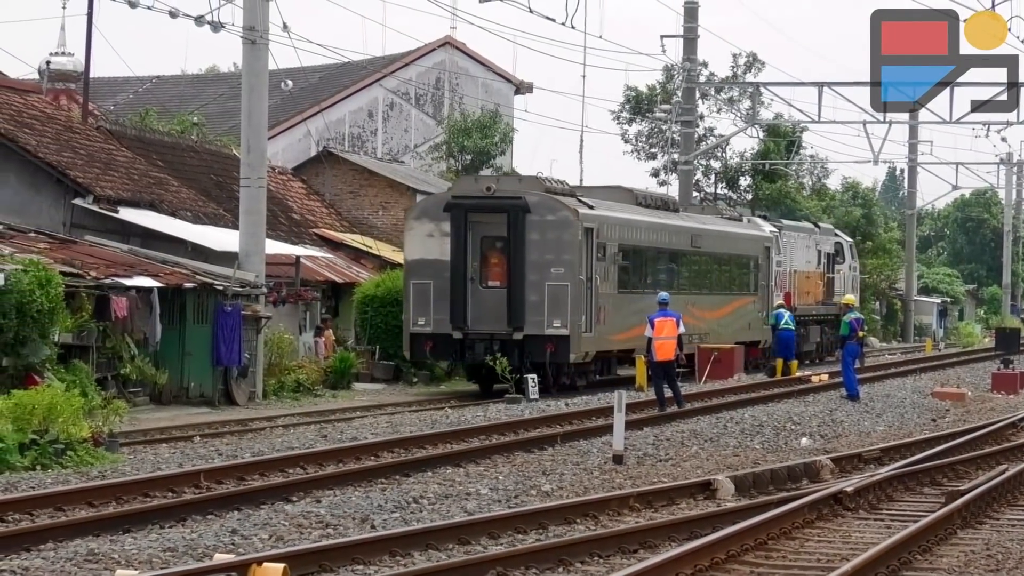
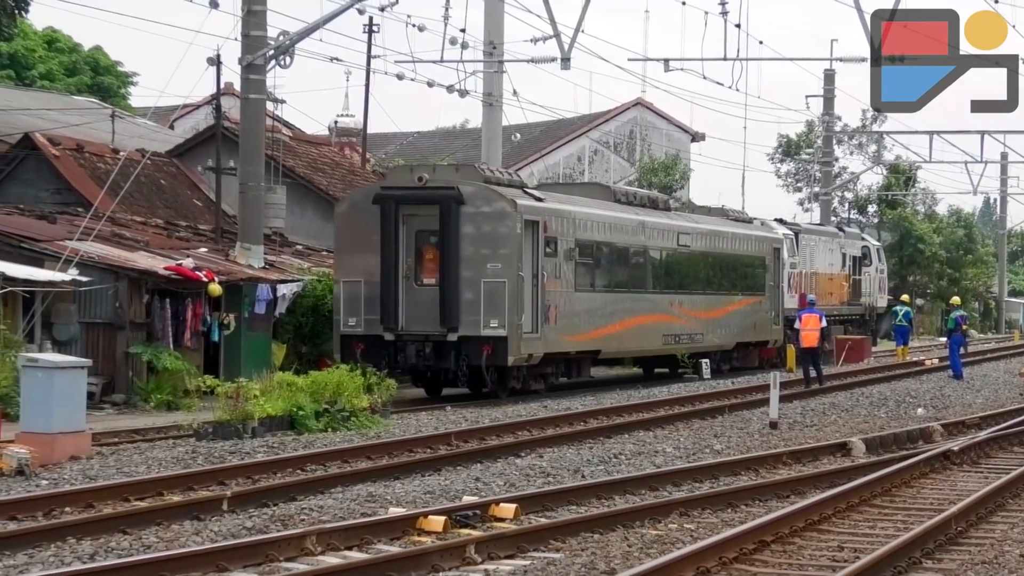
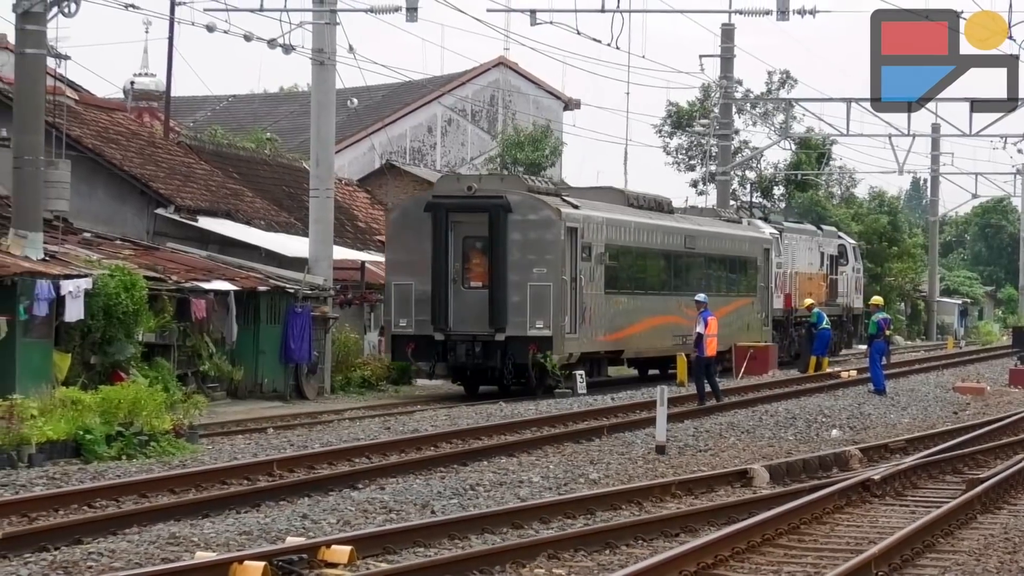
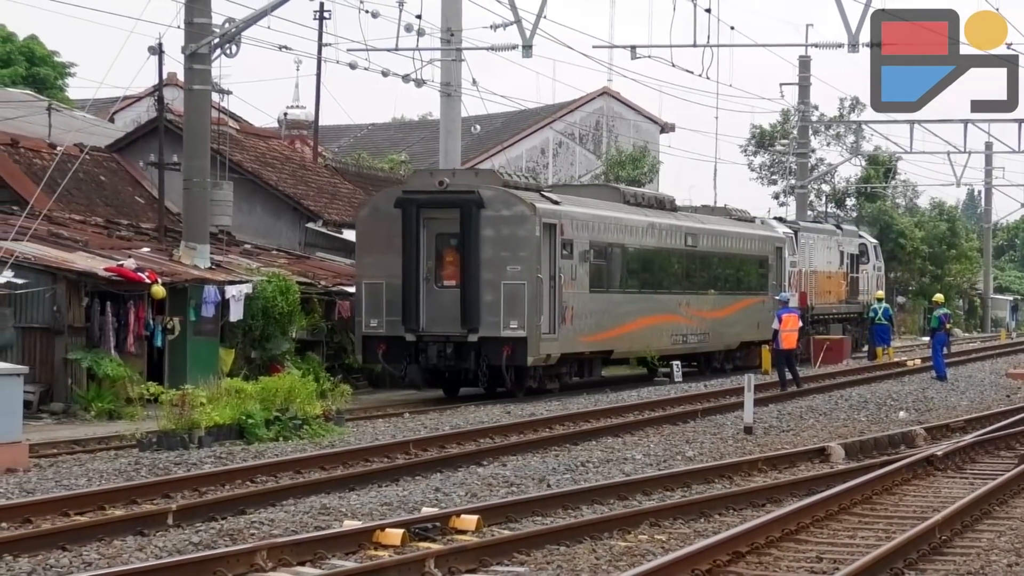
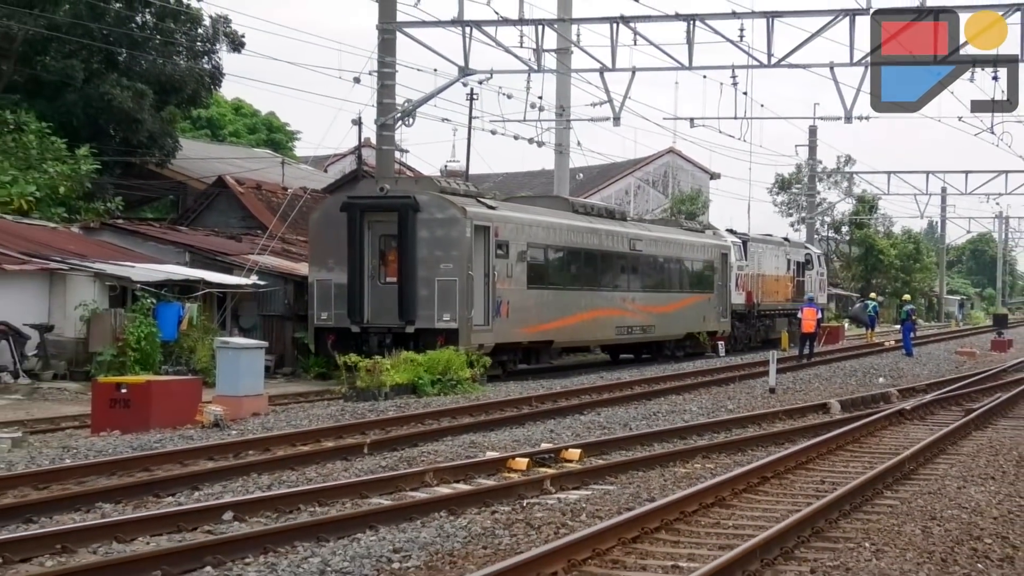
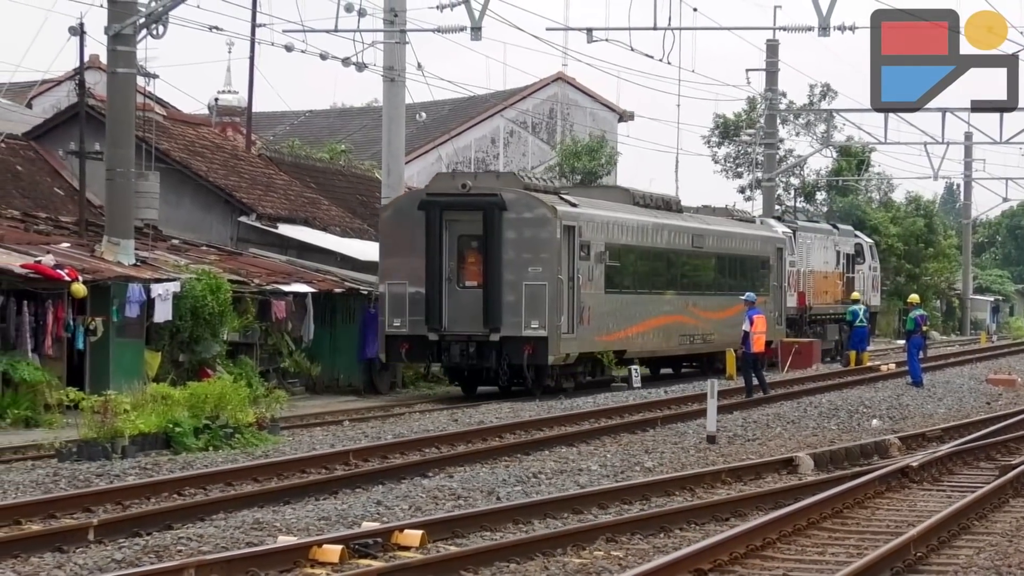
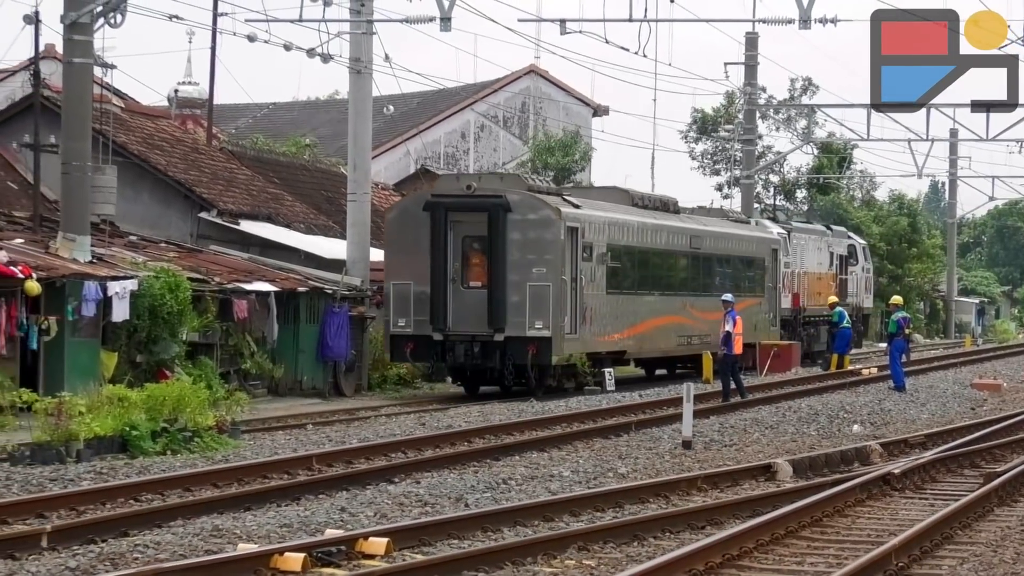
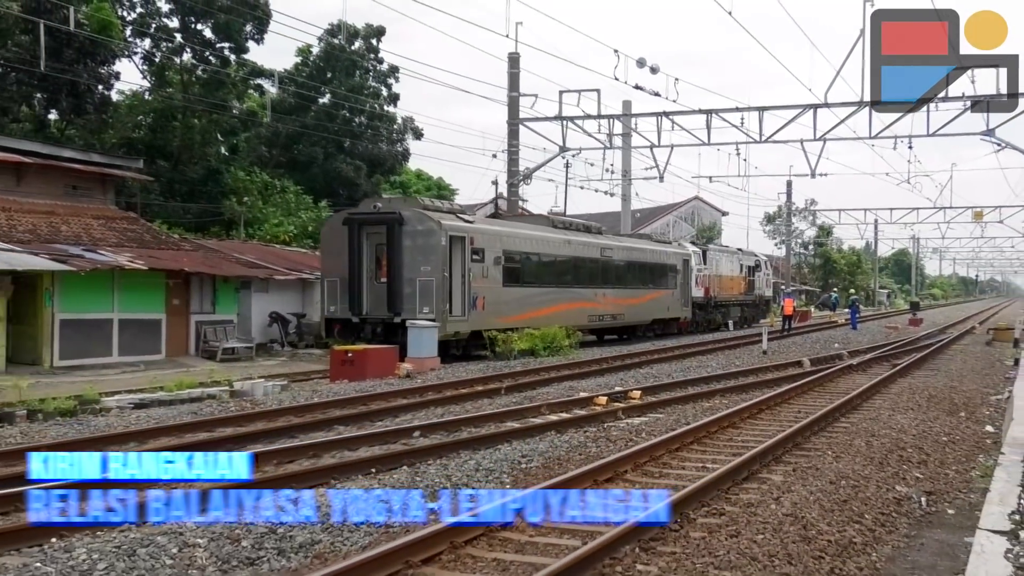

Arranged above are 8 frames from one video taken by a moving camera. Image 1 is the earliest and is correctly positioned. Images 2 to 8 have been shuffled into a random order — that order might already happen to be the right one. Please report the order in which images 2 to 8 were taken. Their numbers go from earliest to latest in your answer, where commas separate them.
3, 7, 6, 4, 2, 5, 8
